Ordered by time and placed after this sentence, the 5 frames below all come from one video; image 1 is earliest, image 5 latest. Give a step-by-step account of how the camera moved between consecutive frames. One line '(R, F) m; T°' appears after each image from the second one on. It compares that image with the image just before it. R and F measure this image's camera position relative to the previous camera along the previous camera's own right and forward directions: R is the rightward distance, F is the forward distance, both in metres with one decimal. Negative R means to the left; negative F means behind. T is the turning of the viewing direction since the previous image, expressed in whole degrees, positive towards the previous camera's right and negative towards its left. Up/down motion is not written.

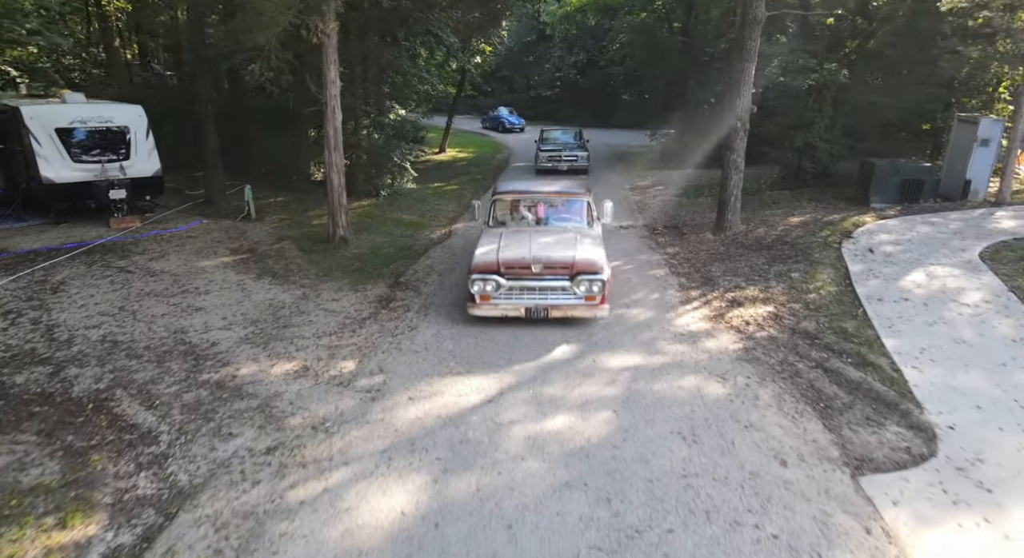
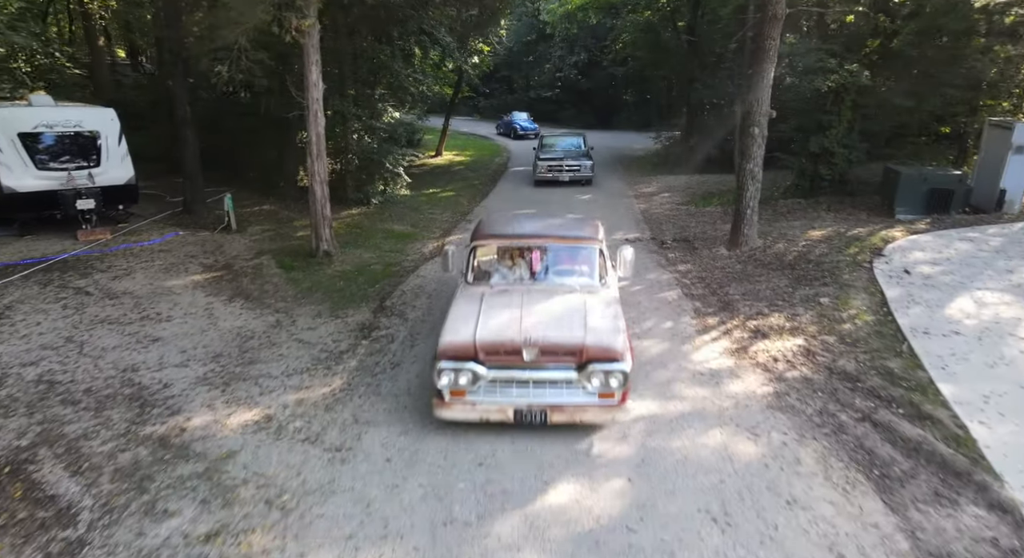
(0.0, +0.9) m; 0°
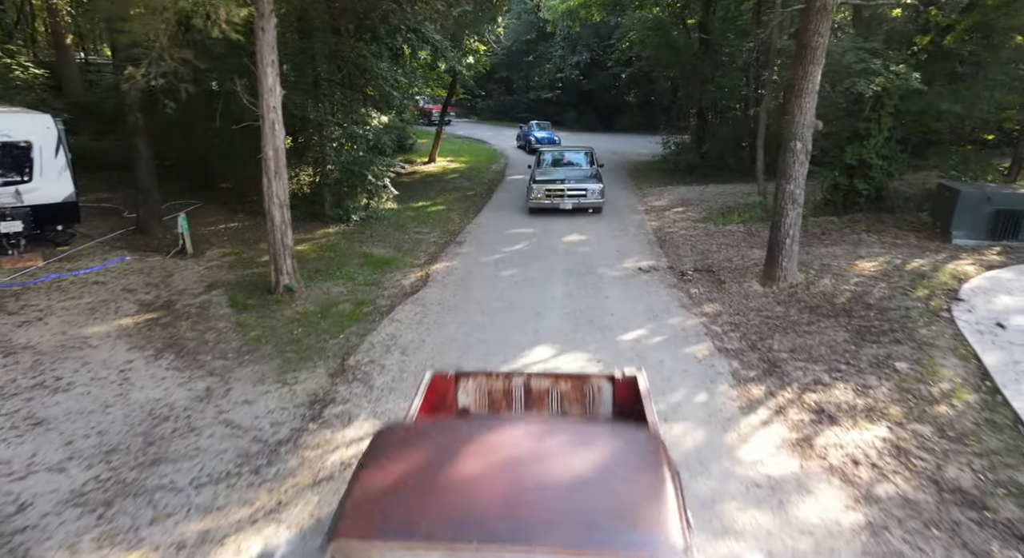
(+0.1, +1.6) m; 0°
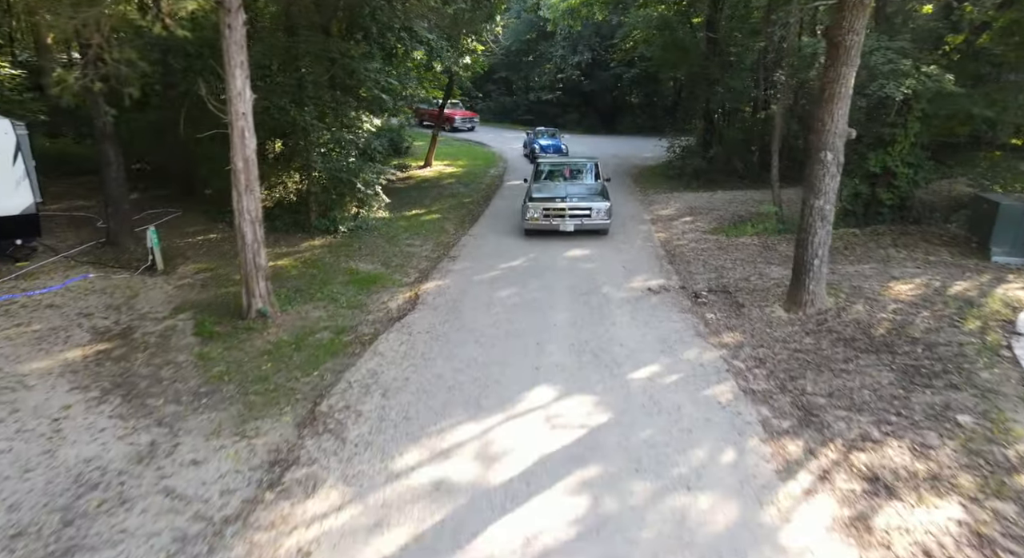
(0.0, +0.9) m; 0°
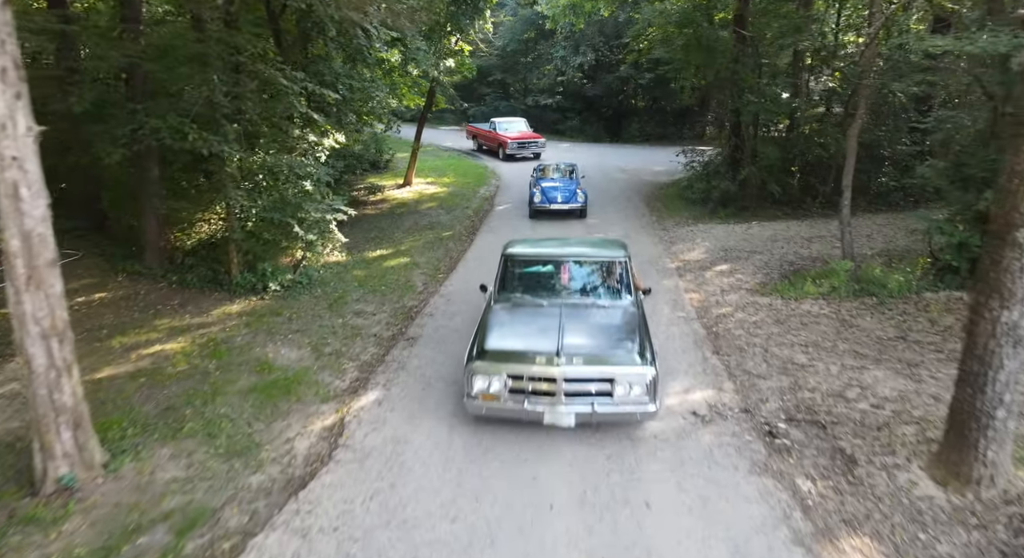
(+0.3, +3.2) m; 0°
